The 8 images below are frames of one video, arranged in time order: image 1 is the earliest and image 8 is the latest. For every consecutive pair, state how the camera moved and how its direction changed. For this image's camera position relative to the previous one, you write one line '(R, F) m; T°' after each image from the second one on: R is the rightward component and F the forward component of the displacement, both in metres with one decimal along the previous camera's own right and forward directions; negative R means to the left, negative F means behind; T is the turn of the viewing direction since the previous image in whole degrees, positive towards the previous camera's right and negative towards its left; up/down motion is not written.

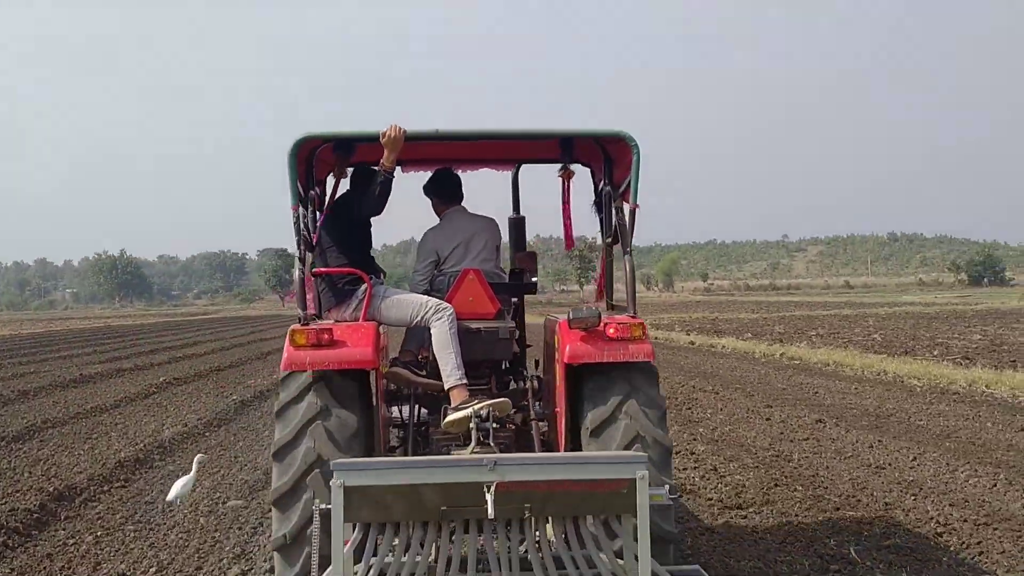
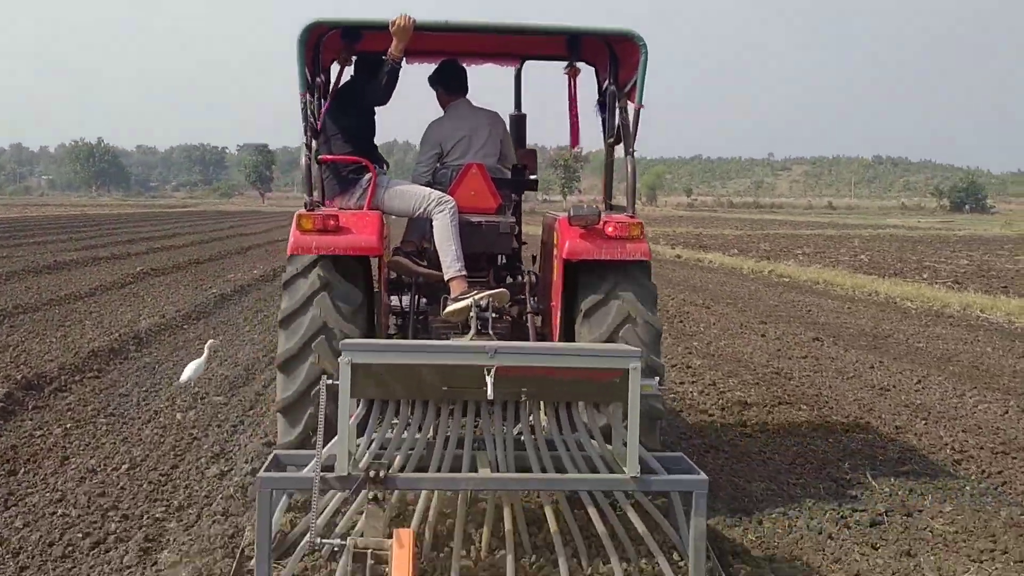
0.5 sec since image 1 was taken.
(0.0, -0.1) m; +1°
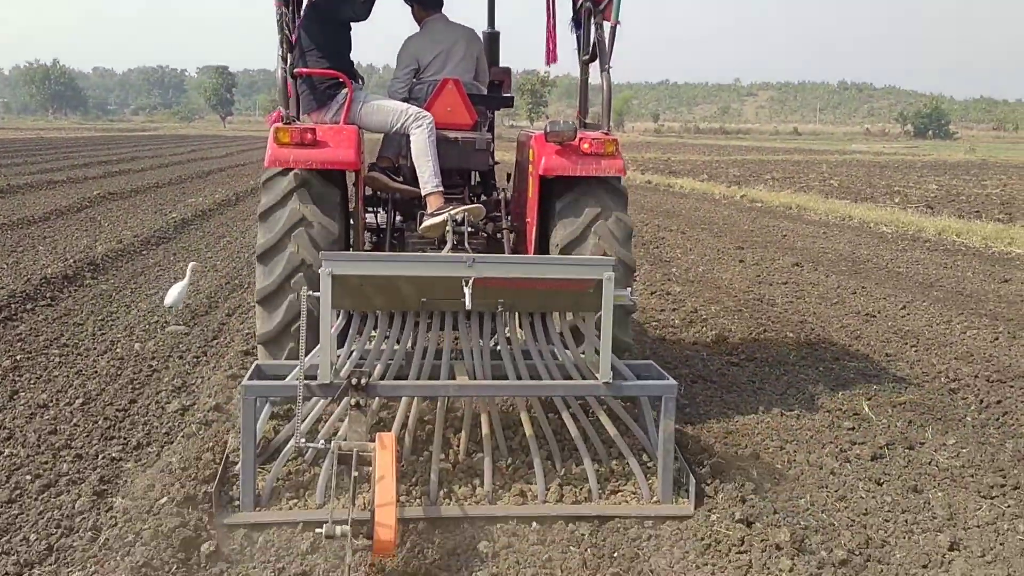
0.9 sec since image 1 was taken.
(0.0, -0.1) m; +2°
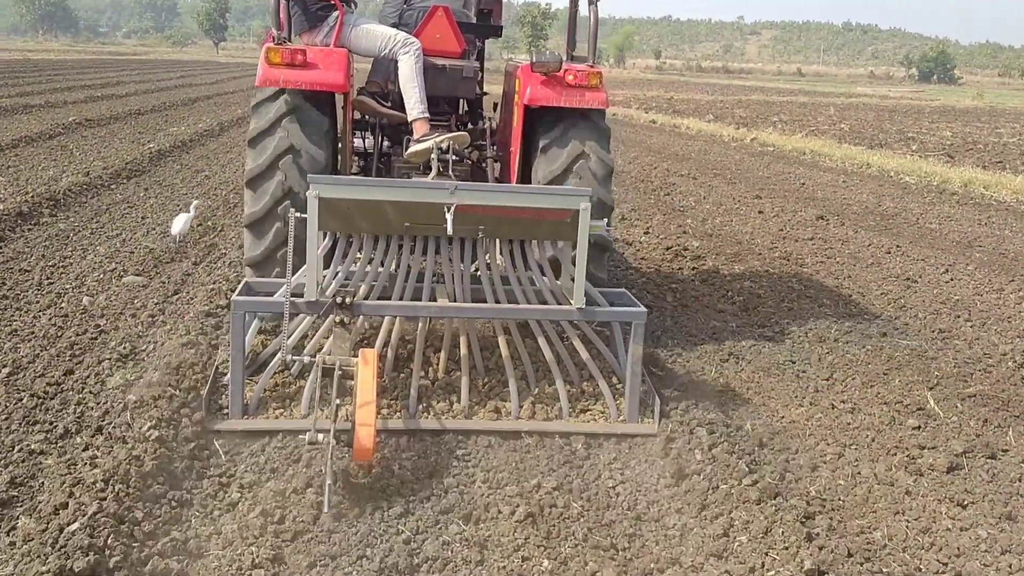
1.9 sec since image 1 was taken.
(0.0, -0.1) m; 0°
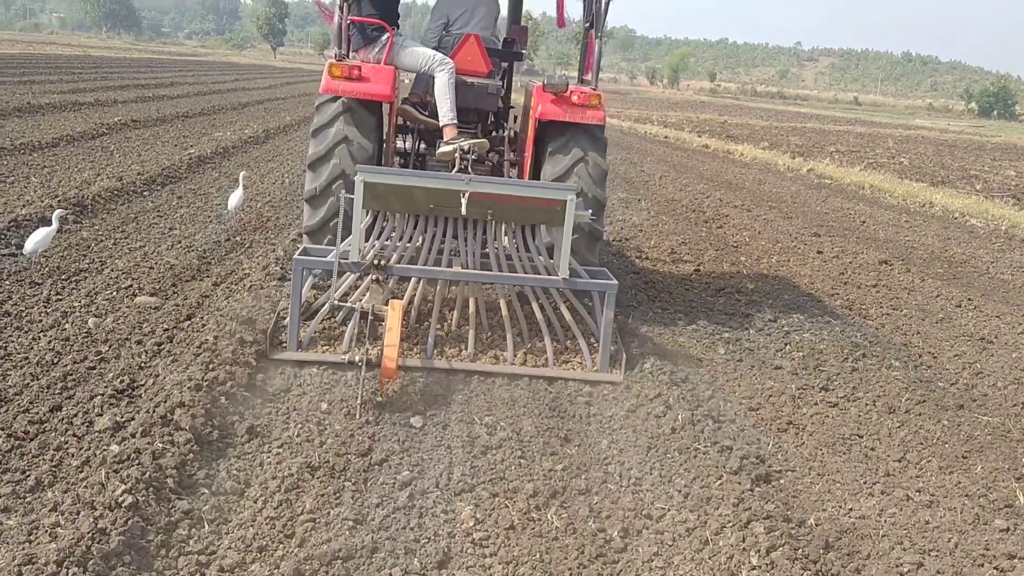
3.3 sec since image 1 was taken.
(+0.1, -0.5) m; -2°
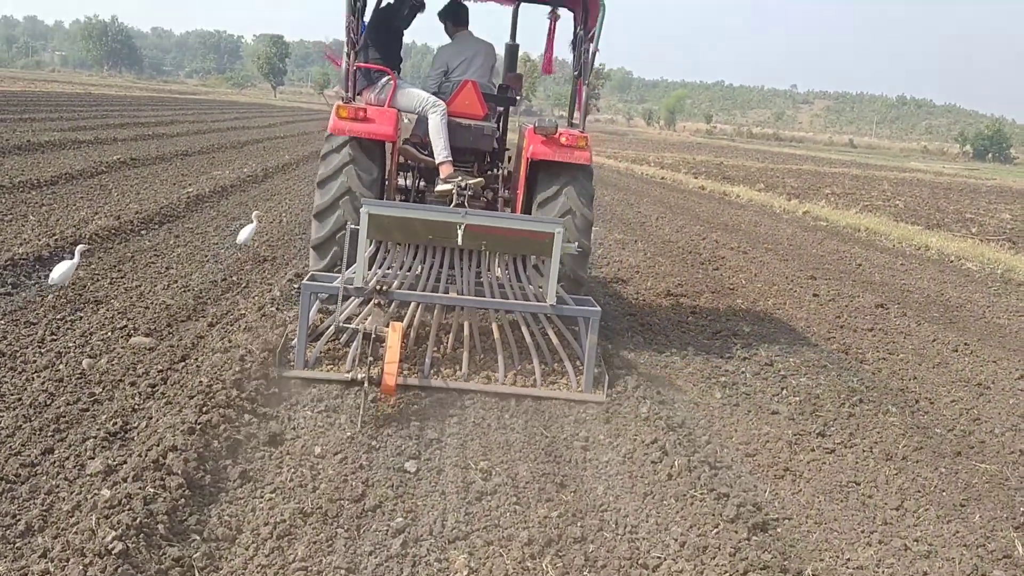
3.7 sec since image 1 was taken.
(0.0, -0.2) m; 0°
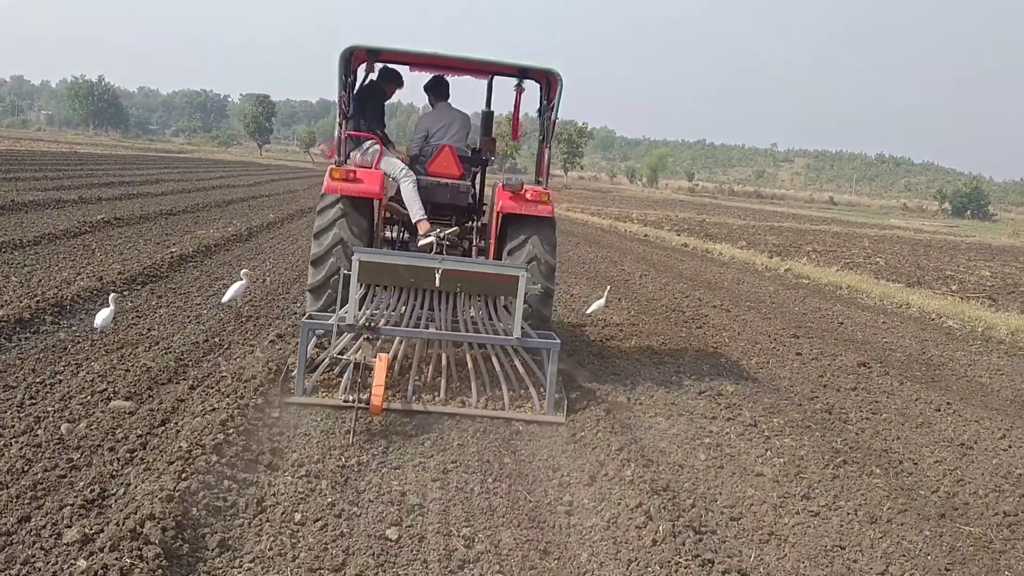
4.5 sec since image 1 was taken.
(0.0, -0.4) m; +1°
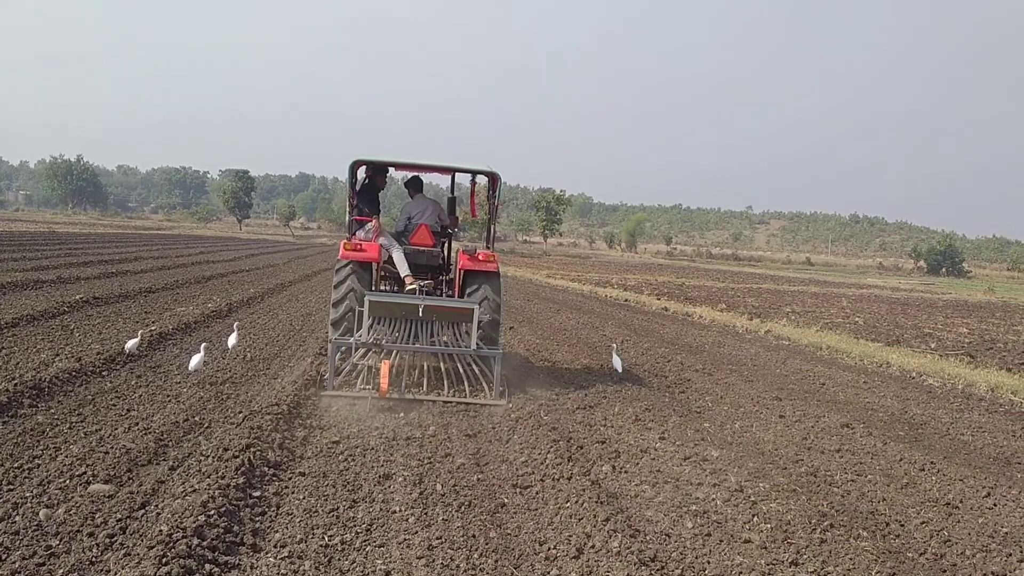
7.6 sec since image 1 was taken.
(+0.1, -1.2) m; +1°
